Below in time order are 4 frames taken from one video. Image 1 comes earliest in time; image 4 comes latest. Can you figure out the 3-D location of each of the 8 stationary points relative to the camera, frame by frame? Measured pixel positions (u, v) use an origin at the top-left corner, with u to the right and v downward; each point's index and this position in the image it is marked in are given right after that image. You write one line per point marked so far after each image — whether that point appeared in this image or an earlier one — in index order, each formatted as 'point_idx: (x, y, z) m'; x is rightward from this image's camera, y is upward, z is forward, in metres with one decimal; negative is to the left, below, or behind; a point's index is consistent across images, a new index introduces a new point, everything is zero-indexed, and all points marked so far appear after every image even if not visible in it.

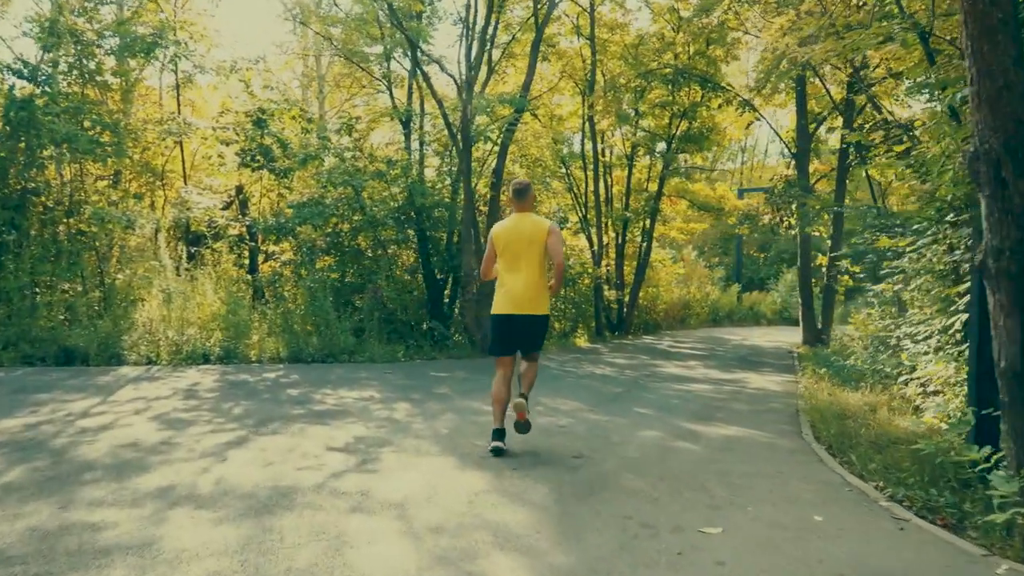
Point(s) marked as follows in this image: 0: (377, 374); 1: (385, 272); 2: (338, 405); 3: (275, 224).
0: (-2.1, -1.3, +12.2) m
1: (-2.8, +0.3, +17.9) m
2: (-2.0, -1.3, +9.1) m
3: (-5.2, +1.4, +17.4) m
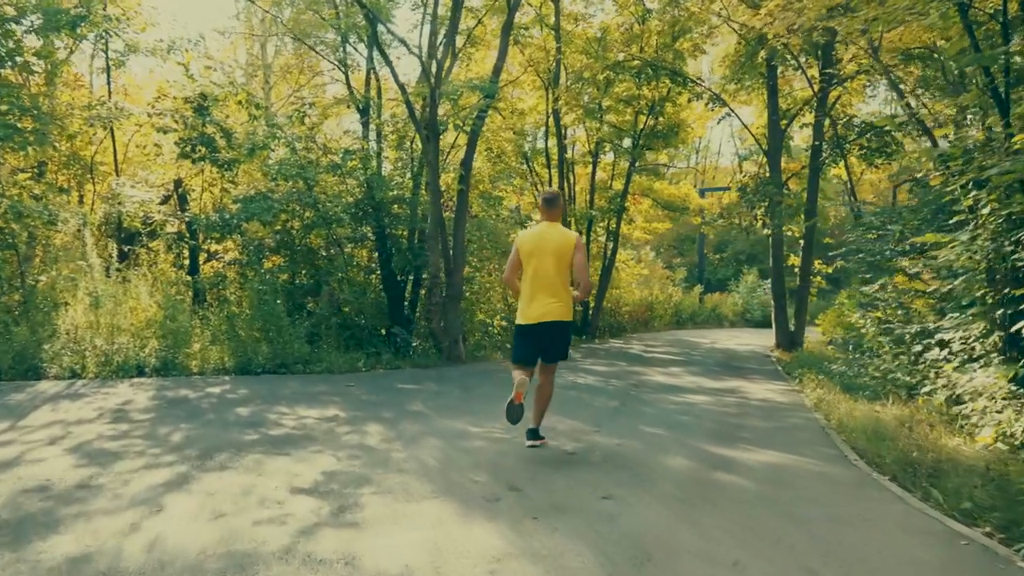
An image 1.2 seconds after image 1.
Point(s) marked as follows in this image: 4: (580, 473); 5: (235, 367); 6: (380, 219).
0: (-2.4, -1.4, +10.9) m
1: (-3.5, +0.3, +16.5) m
2: (-2.1, -1.4, +7.8) m
3: (-5.8, +1.3, +15.8) m
4: (+0.5, -1.4, +5.8) m
5: (-4.3, -1.2, +12.3) m
6: (-2.7, +1.4, +16.4) m
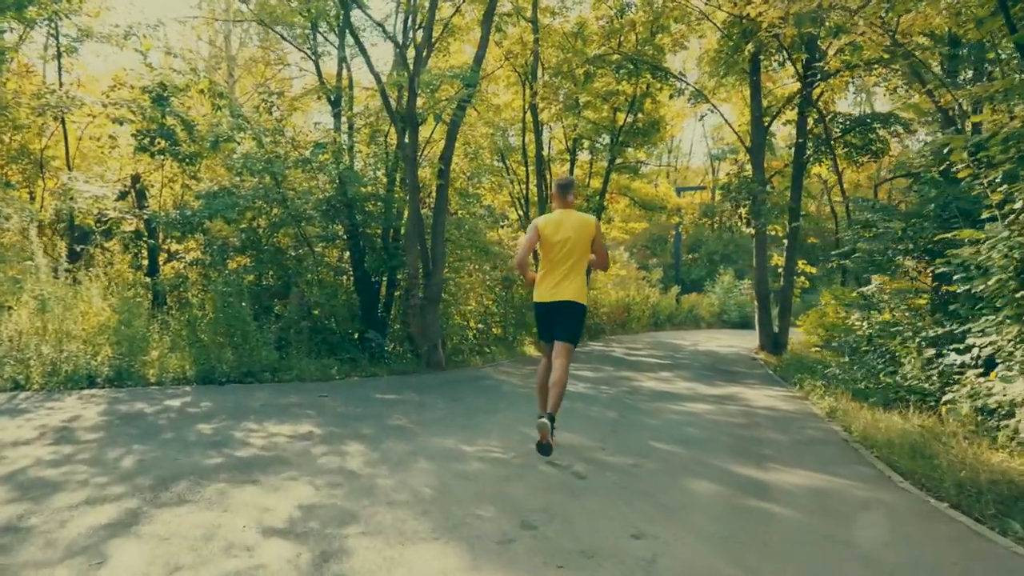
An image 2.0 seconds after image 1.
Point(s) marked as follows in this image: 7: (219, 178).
0: (-2.5, -1.4, +10.0) m
1: (-3.9, +0.3, +15.6) m
2: (-2.1, -1.4, +6.9) m
3: (-6.2, +1.3, +14.8) m
4: (+0.5, -1.4, +5.0) m
5: (-4.5, -1.2, +11.3) m
6: (-3.1, +1.4, +15.5) m
7: (-5.8, +2.2, +16.0) m
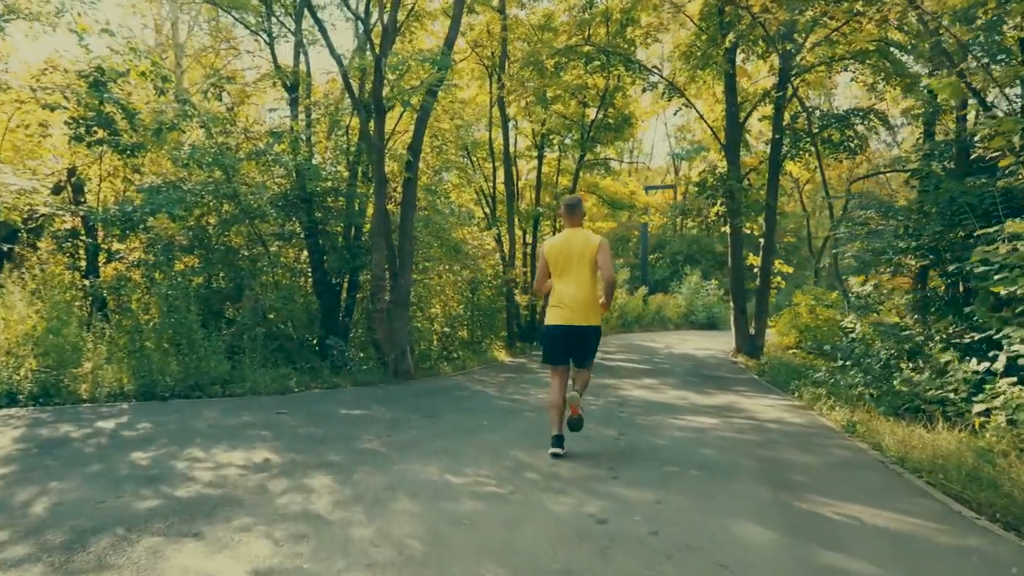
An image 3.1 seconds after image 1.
0: (-2.7, -1.4, +8.8) m
1: (-4.4, +0.2, +14.3) m
2: (-2.1, -1.4, +5.8) m
3: (-6.6, +1.2, +13.4) m
4: (+0.6, -1.4, +4.0) m
5: (-4.7, -1.3, +10.0) m
6: (-3.6, +1.4, +14.3) m
7: (-6.4, +2.1, +14.6) m
